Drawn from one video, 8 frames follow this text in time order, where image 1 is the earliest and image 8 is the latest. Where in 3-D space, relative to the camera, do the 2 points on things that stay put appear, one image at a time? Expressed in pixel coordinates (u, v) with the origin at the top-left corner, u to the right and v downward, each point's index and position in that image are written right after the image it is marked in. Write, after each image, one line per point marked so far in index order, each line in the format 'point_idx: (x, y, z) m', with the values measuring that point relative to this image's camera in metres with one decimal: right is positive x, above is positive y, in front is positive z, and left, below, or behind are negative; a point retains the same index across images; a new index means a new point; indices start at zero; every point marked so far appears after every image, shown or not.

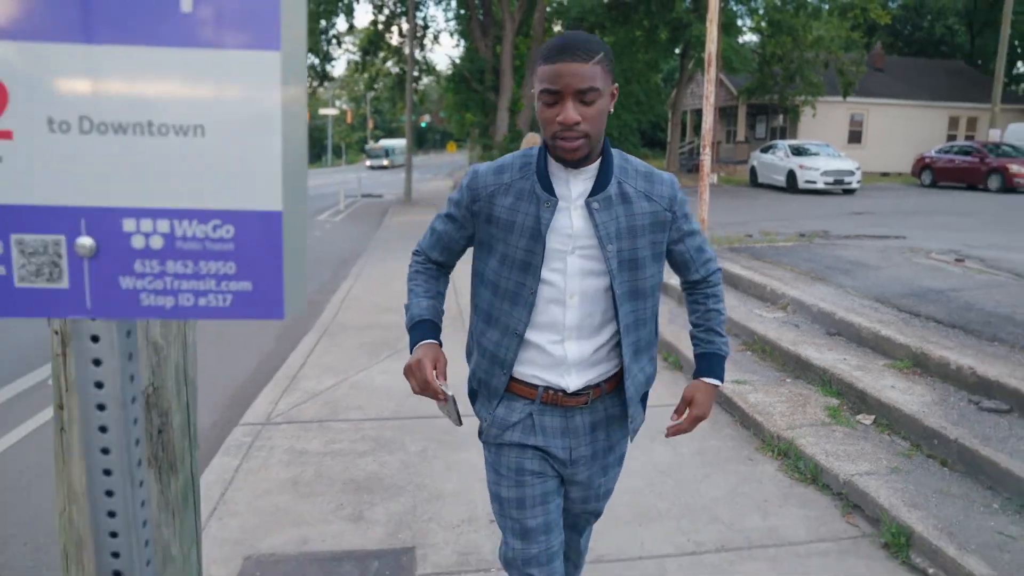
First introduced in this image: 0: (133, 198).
0: (-0.6, +0.2, +1.1) m
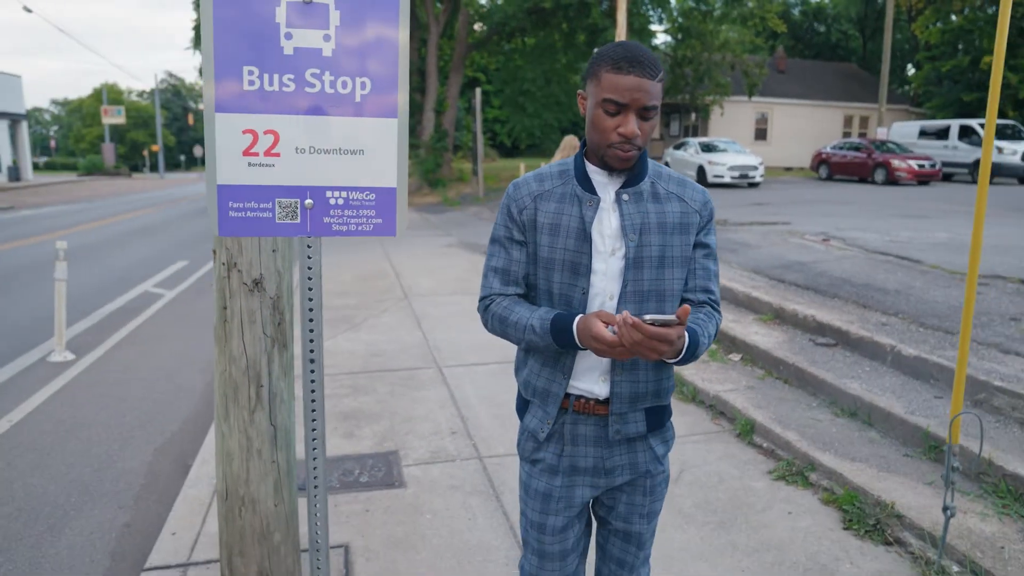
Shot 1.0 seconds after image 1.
0: (-0.6, +0.3, +2.3) m
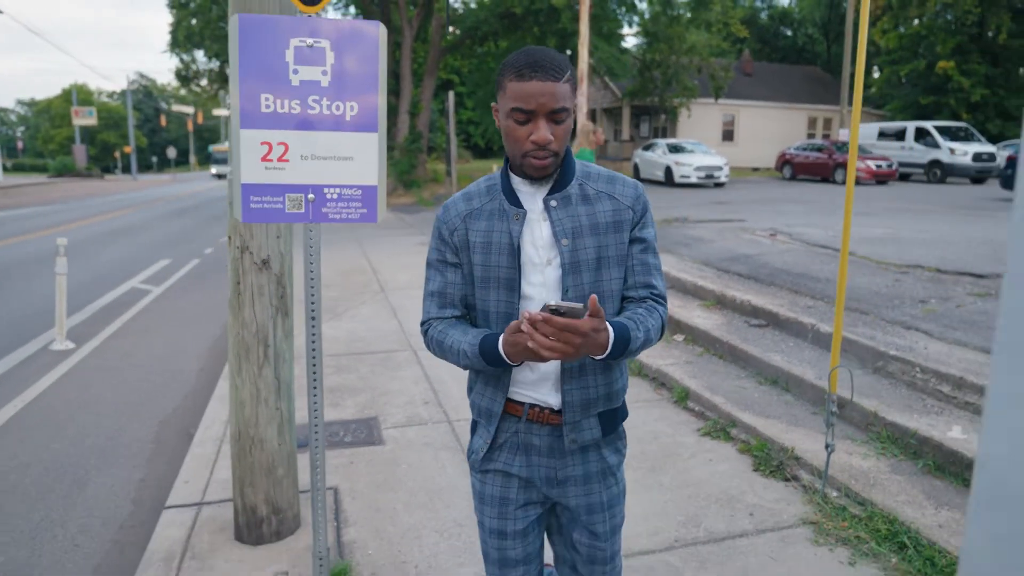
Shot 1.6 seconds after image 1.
0: (-0.8, +0.4, +3.0) m
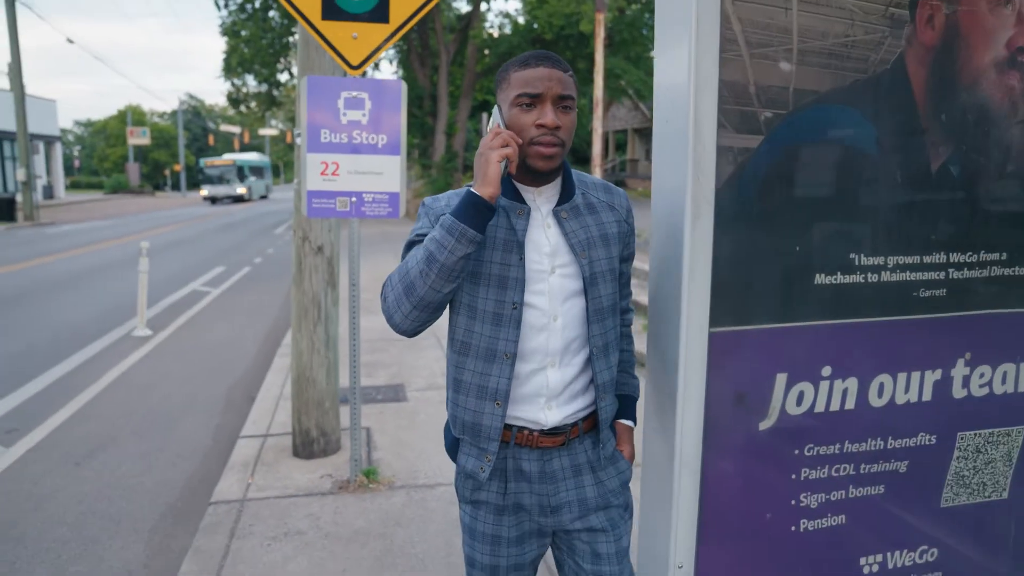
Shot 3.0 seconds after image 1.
0: (-0.9, +0.6, +4.2) m
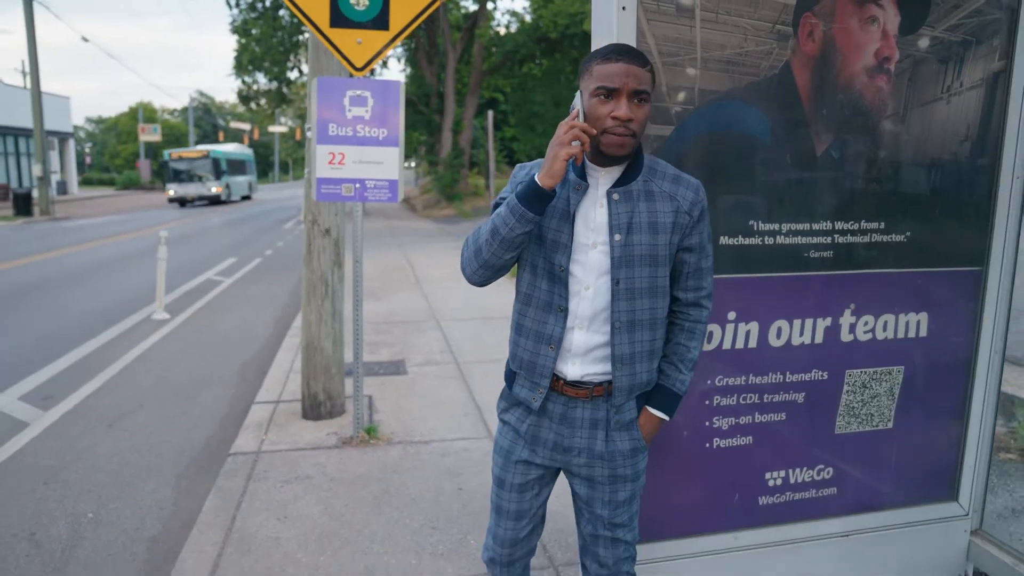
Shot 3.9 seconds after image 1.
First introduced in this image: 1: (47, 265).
0: (-1.0, +0.7, +4.8) m
1: (-9.0, +0.4, +14.1) m
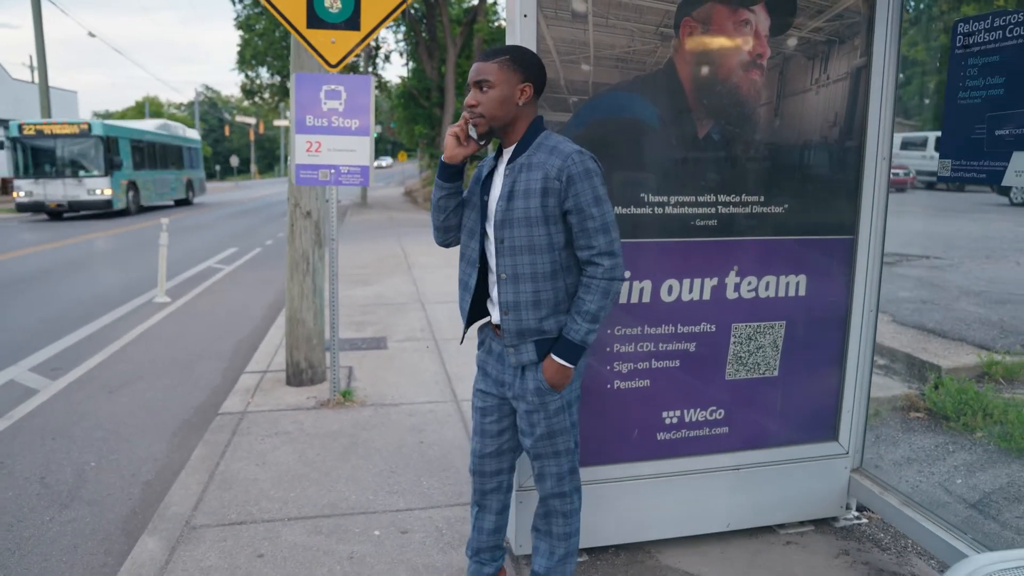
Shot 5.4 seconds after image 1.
0: (-1.3, +0.9, +5.3) m
1: (-9.2, +0.7, +14.7) m
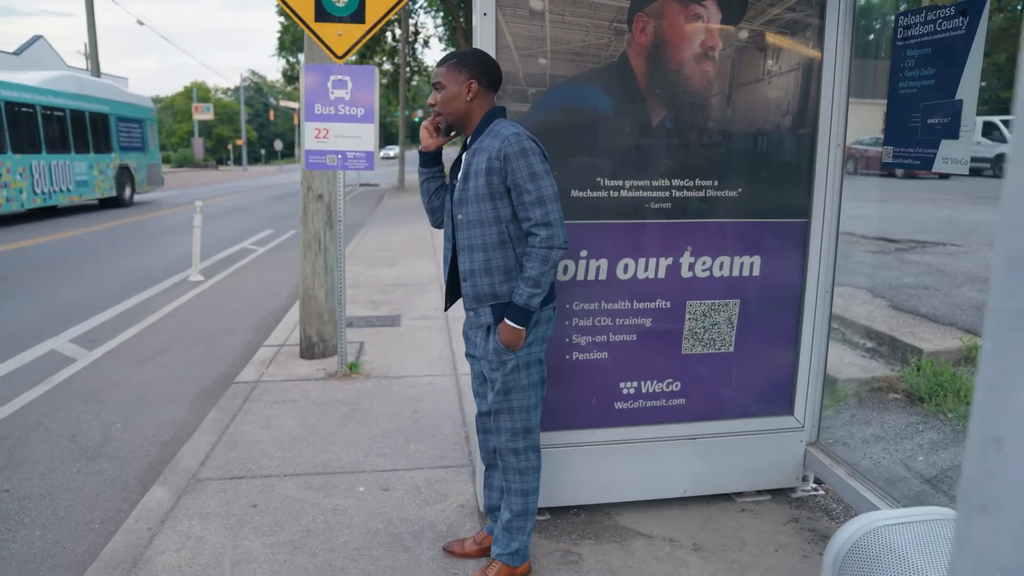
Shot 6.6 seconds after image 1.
0: (-1.3, +1.1, +5.6) m
1: (-8.7, +1.1, +15.4) m
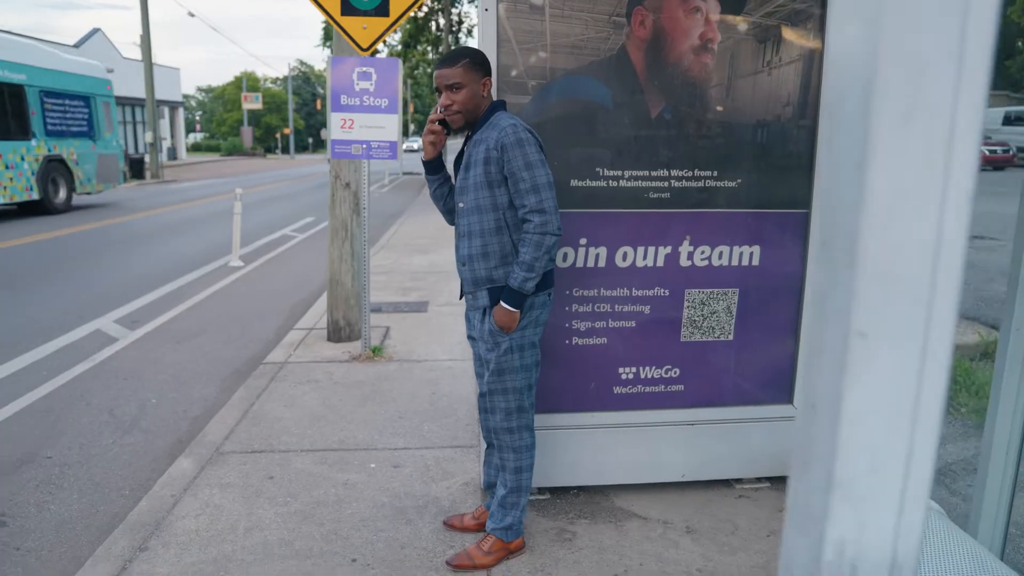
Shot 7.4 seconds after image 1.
0: (-1.2, +1.2, +5.8) m
1: (-7.9, +1.5, +16.0) m
